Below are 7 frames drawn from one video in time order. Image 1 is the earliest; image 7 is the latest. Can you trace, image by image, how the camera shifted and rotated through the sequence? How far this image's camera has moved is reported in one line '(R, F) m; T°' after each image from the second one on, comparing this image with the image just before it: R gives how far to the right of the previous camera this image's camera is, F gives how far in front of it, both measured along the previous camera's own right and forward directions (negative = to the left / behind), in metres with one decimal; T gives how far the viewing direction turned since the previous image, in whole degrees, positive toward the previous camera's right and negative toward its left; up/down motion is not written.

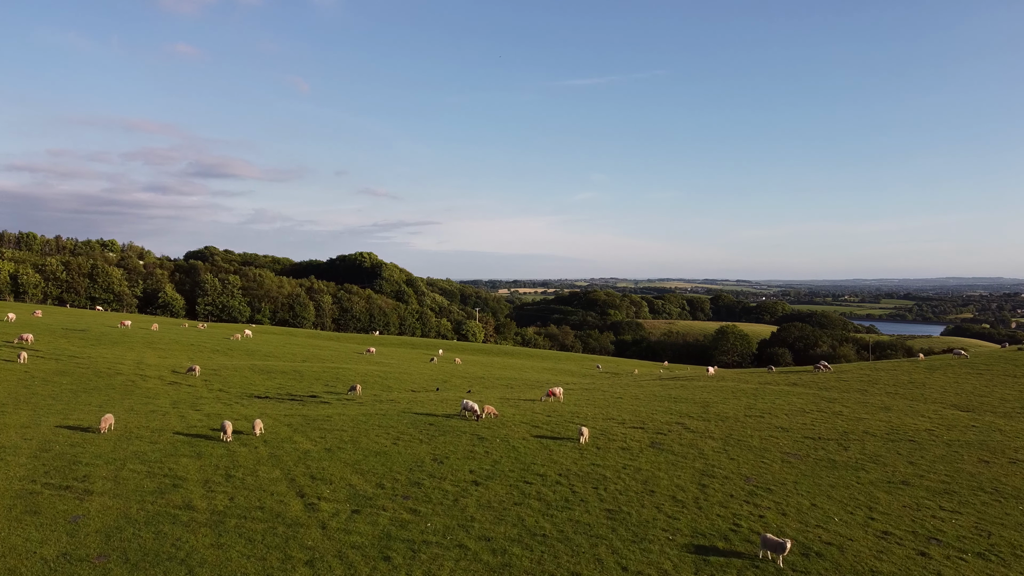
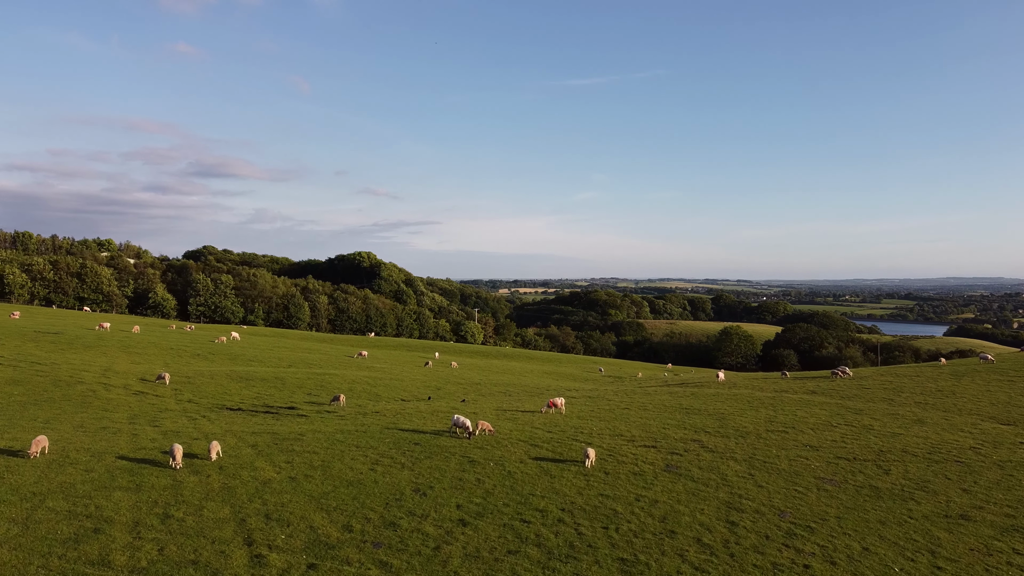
(+0.2, +2.6) m; 0°
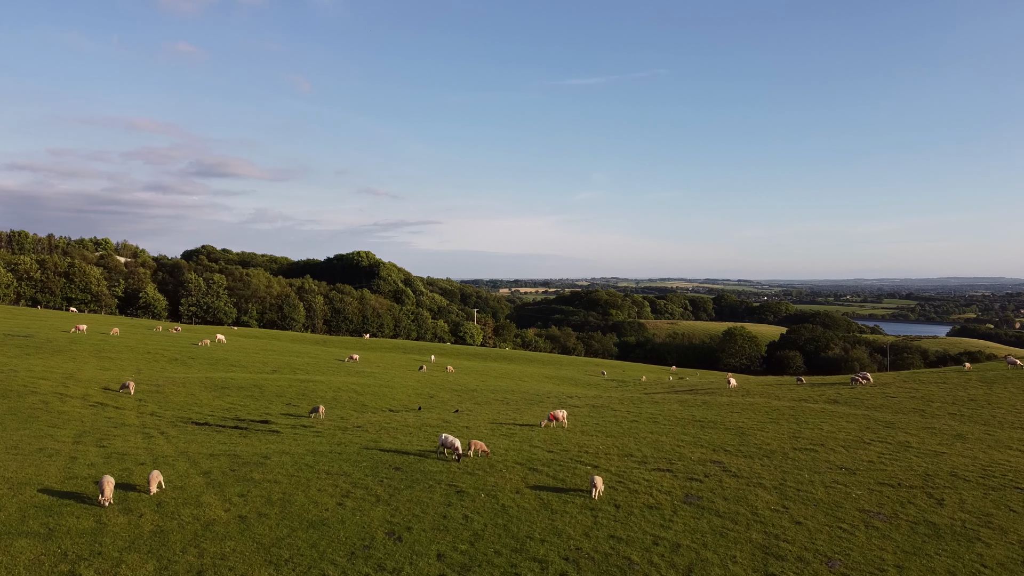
(+0.2, +2.6) m; 0°
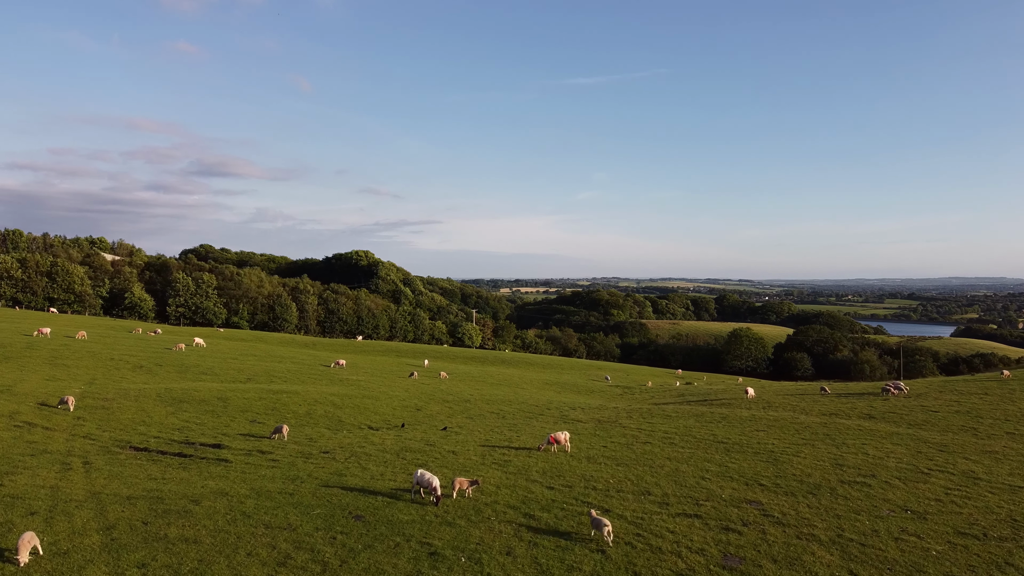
(+0.3, +3.6) m; 0°
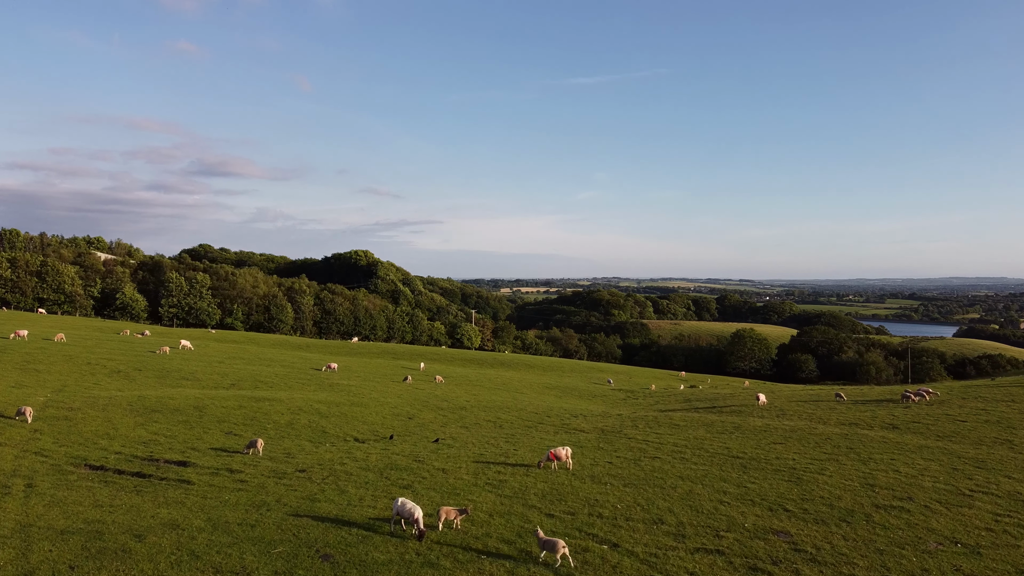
(+0.2, +2.0) m; 0°
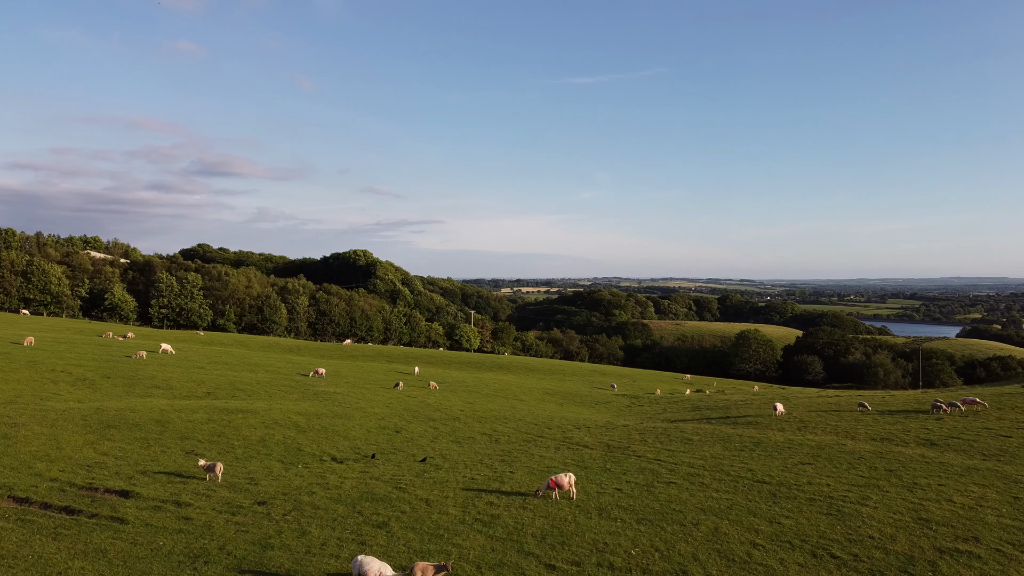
(+0.2, +2.6) m; 0°
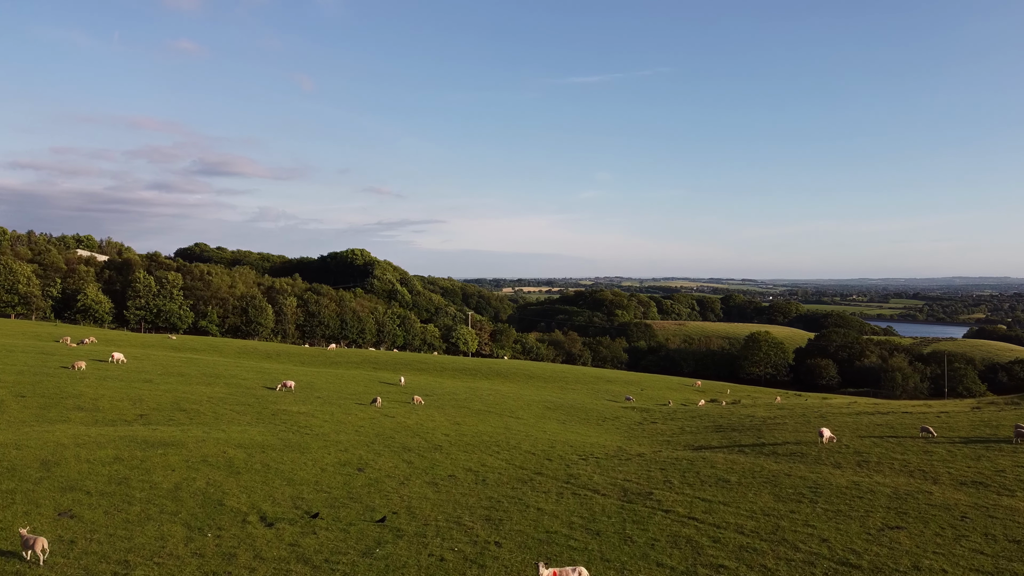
(+0.4, +5.5) m; 0°
